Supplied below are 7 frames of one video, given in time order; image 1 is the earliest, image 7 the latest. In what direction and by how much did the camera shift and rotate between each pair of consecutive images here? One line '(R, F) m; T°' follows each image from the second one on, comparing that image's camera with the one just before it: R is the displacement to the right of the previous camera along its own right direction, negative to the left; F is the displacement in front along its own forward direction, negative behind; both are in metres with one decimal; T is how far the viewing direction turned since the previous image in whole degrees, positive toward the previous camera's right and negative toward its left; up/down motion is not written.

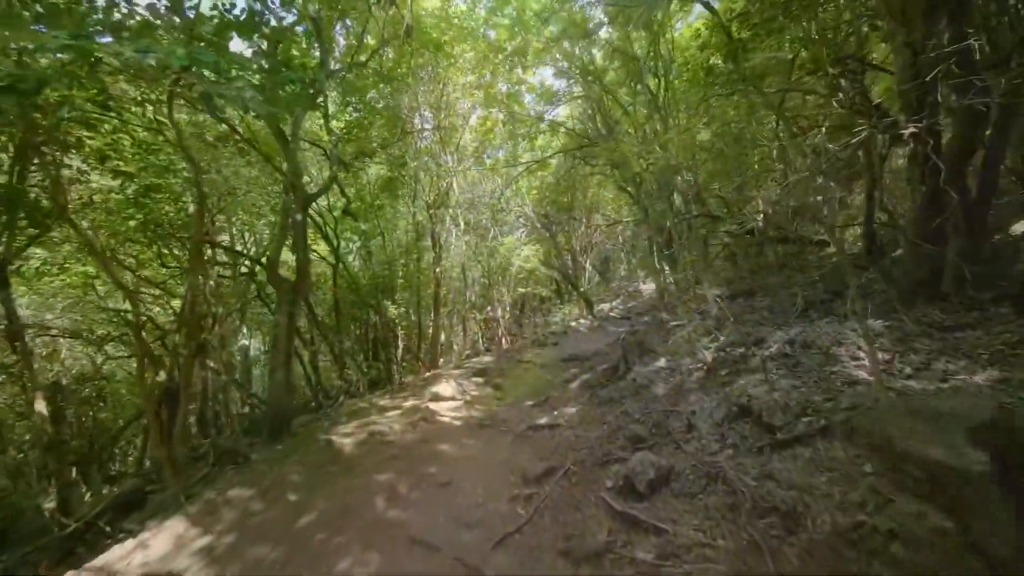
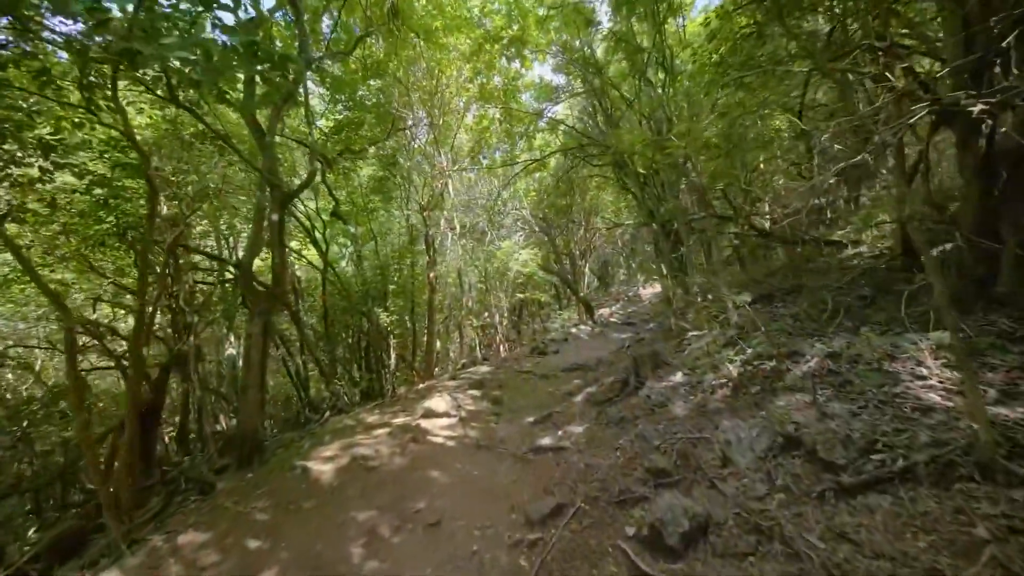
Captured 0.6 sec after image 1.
(0.0, +0.4) m; 0°
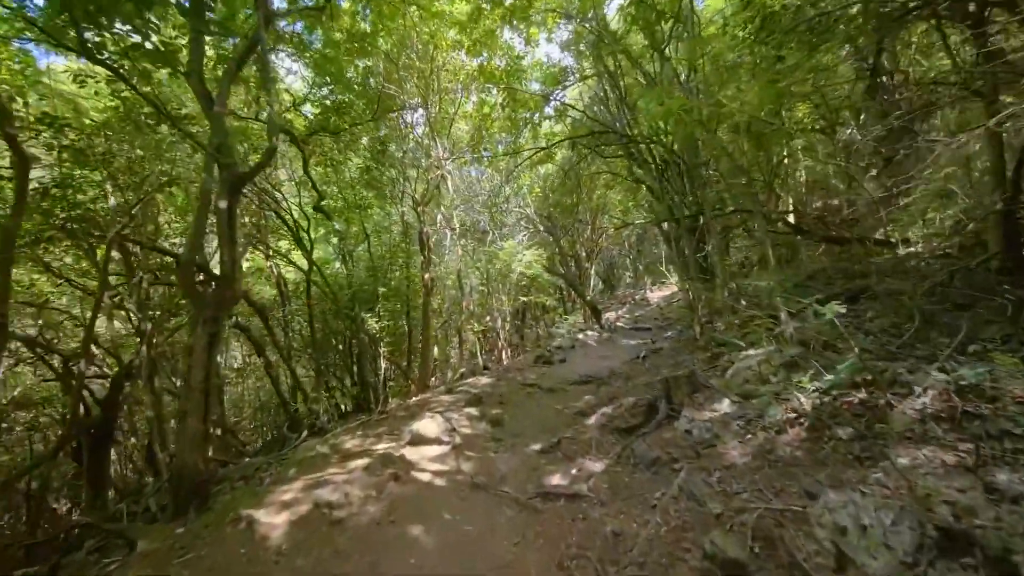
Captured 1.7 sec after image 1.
(0.0, +0.7) m; 0°
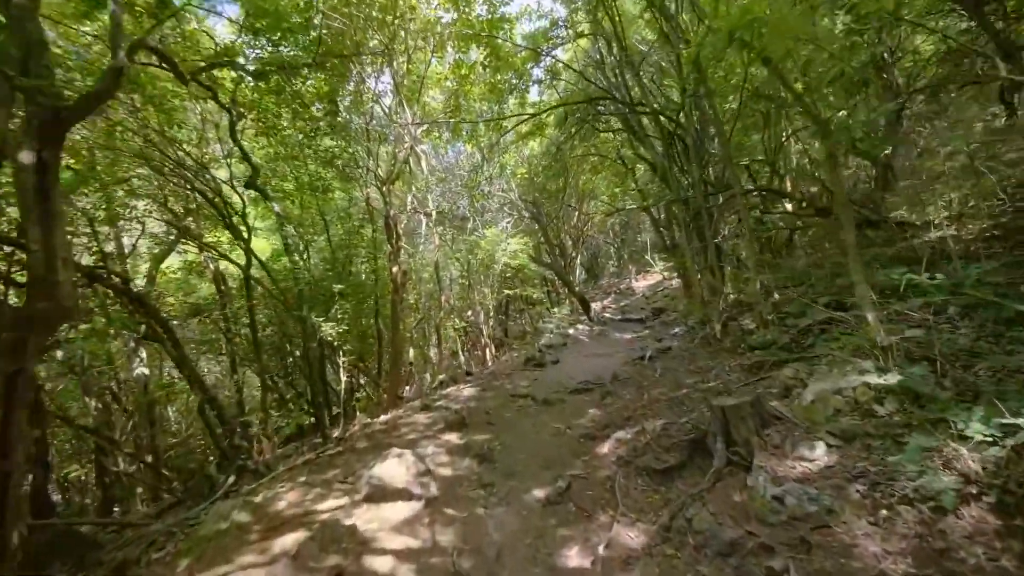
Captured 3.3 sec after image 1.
(-0.1, +1.1) m; +3°
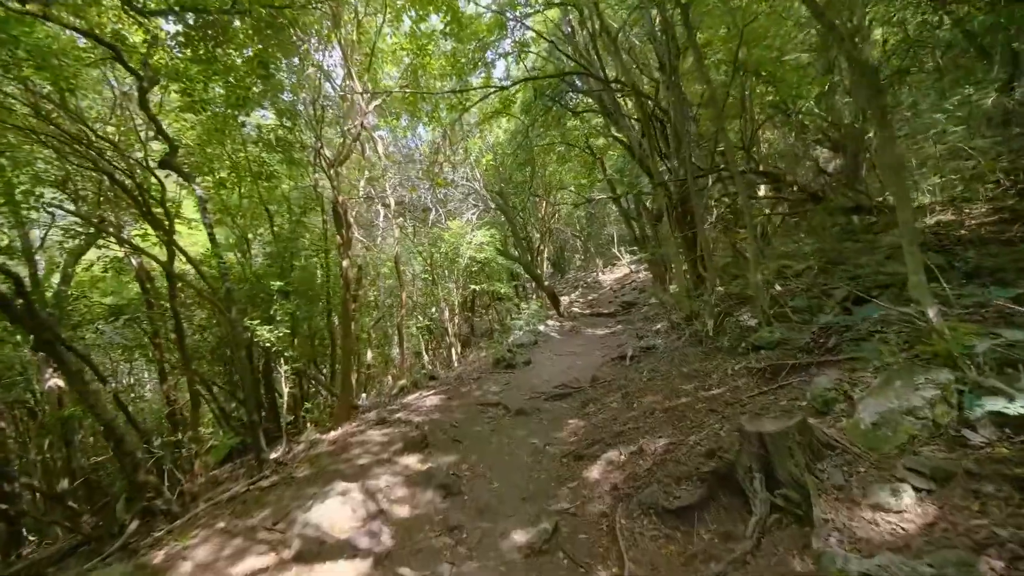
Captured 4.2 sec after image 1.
(0.0, +0.7) m; +4°
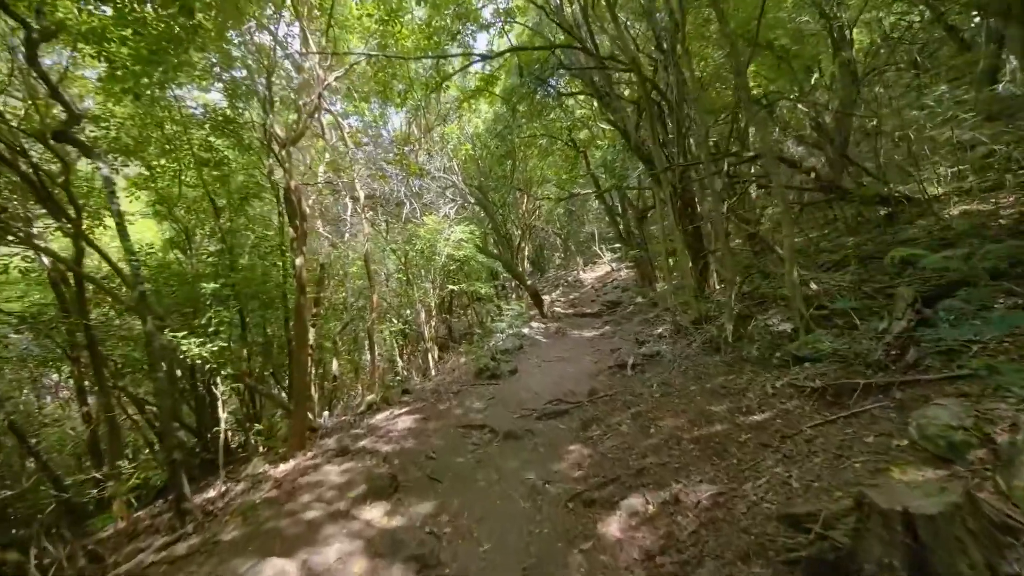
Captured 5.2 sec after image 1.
(-0.1, +0.8) m; +3°
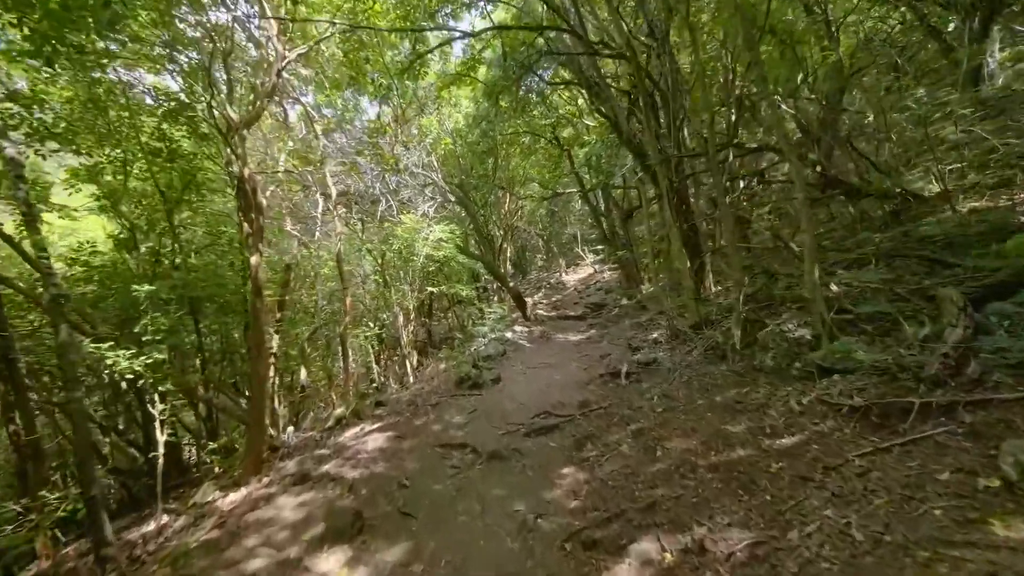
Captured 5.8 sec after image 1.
(0.0, +0.5) m; +2°
